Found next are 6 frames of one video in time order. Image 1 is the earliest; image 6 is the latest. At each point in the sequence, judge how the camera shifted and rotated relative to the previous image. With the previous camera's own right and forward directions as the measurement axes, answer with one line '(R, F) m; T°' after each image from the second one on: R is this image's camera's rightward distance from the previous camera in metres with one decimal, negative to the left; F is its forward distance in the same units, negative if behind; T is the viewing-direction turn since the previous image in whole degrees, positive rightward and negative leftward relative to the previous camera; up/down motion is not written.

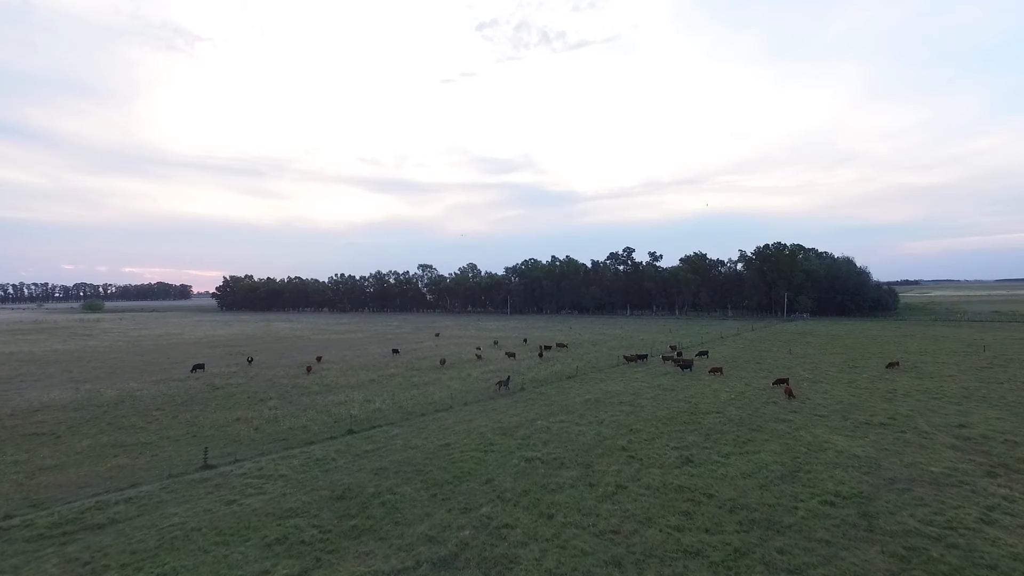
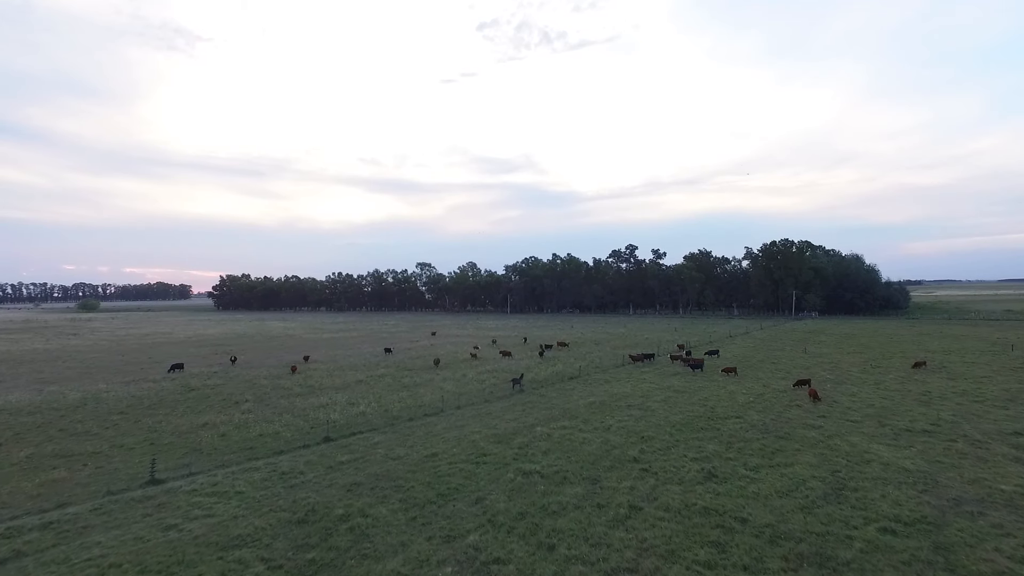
(+0.1, +2.5) m; 0°
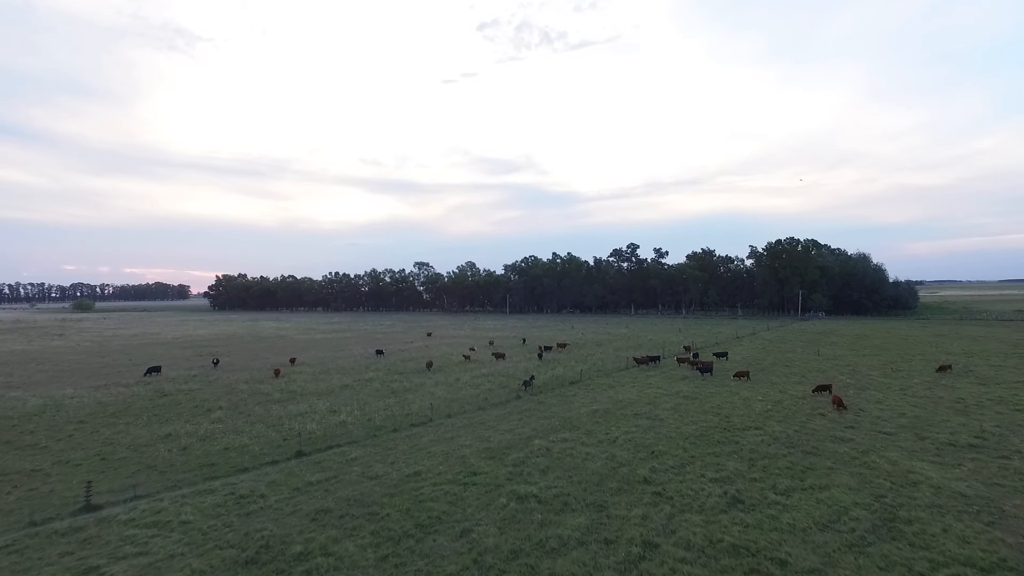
(+0.2, +2.2) m; 0°
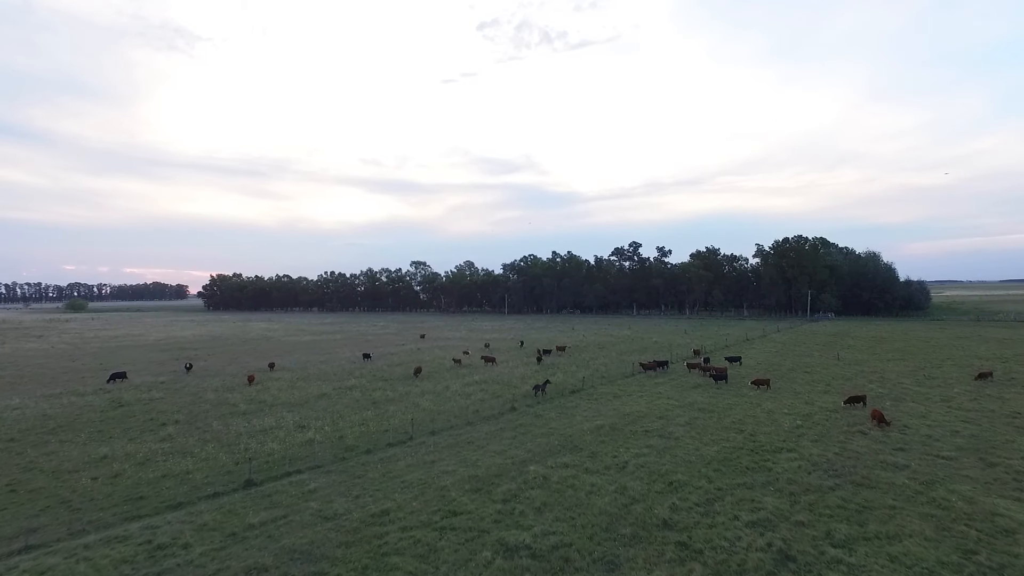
(+0.2, +2.9) m; 0°
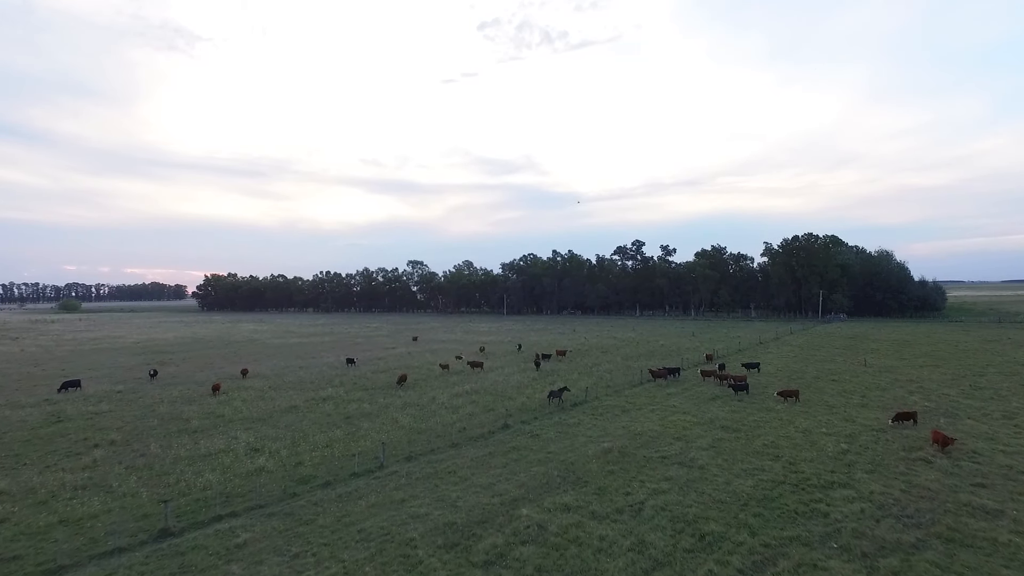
(+0.3, +3.3) m; 0°
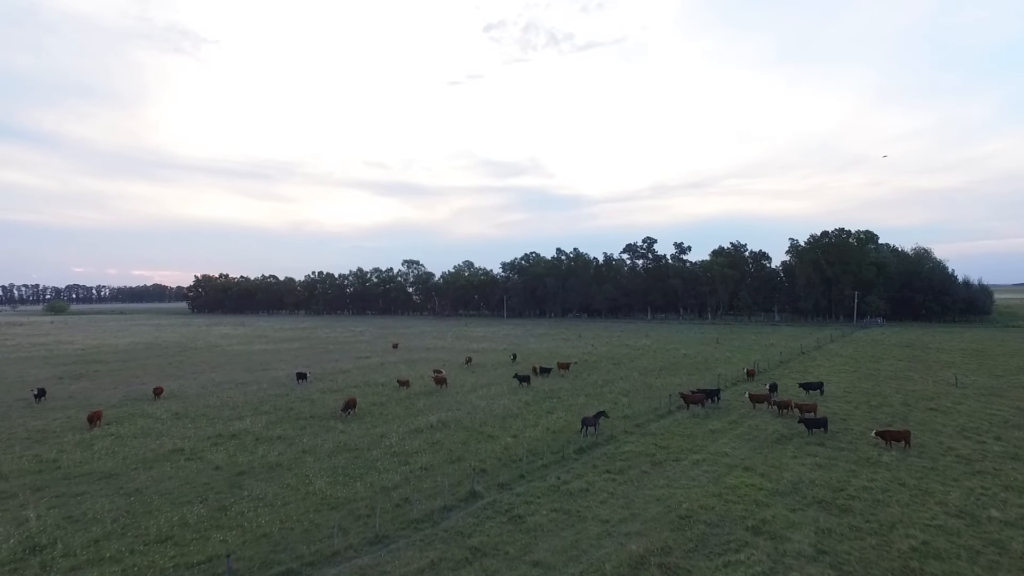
(+0.7, +7.6) m; -1°
